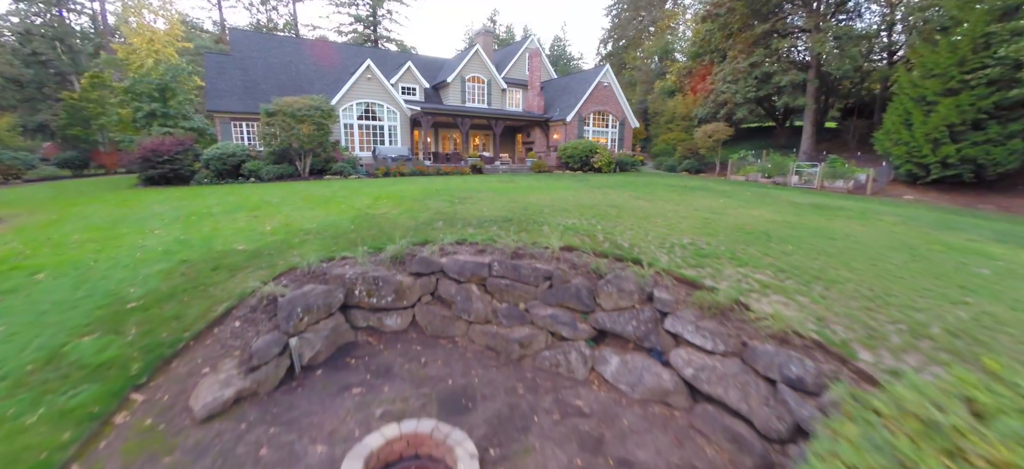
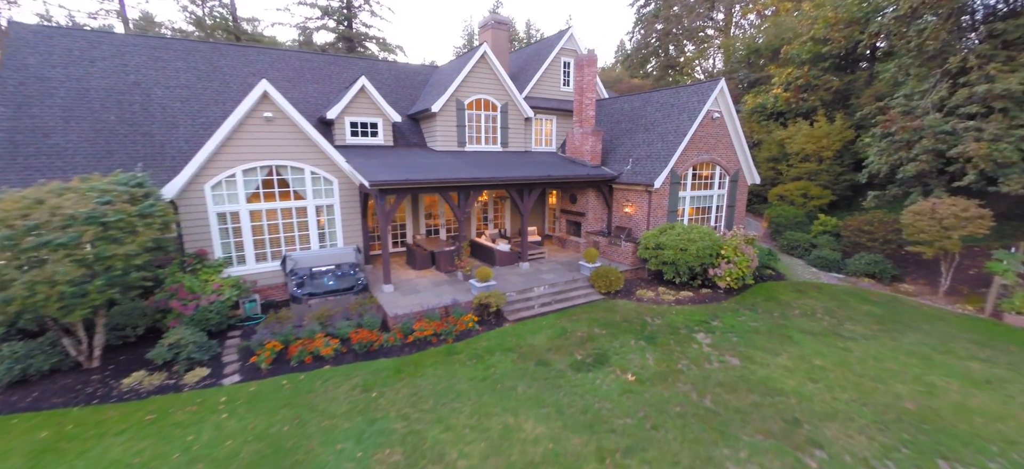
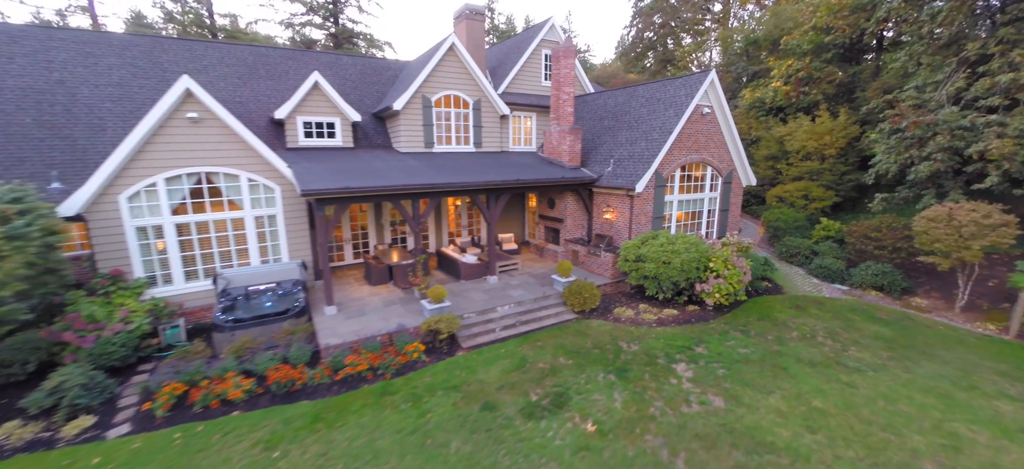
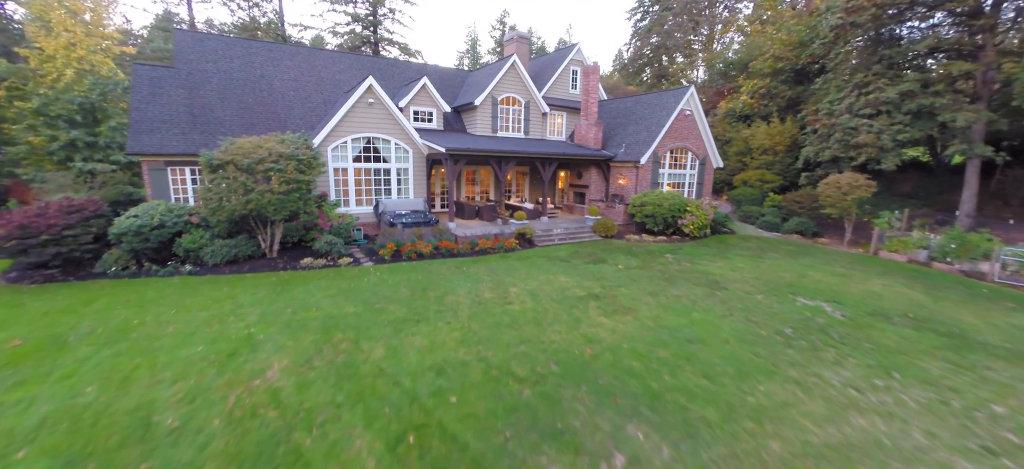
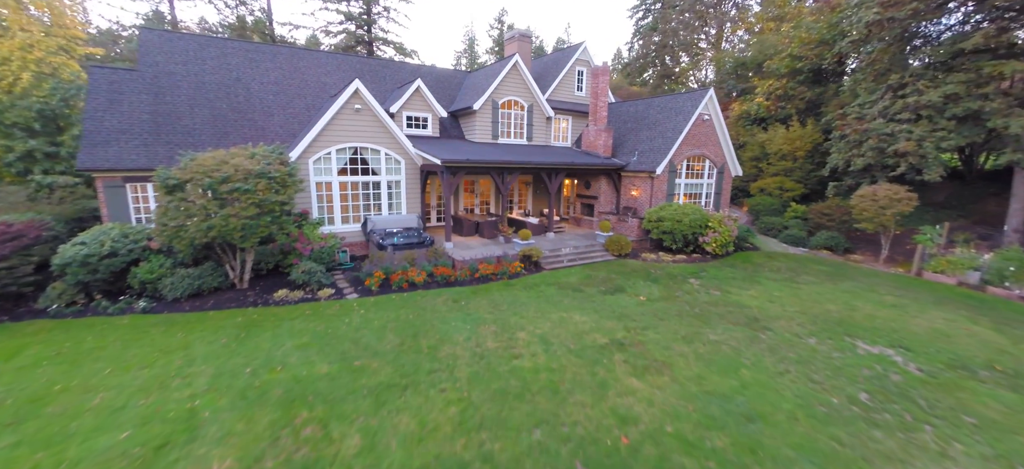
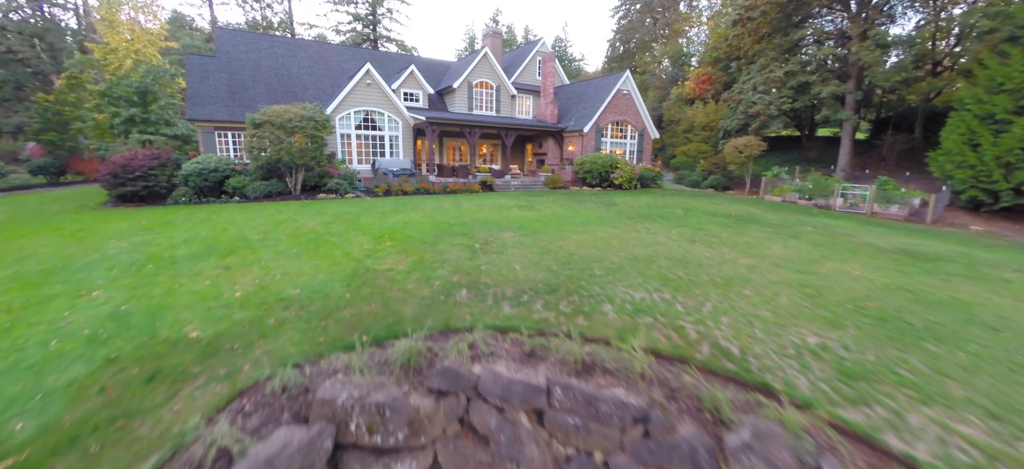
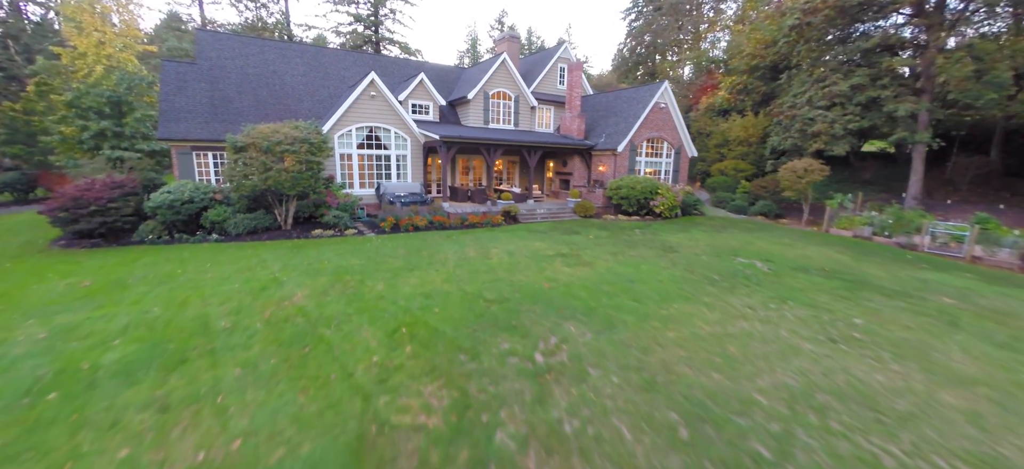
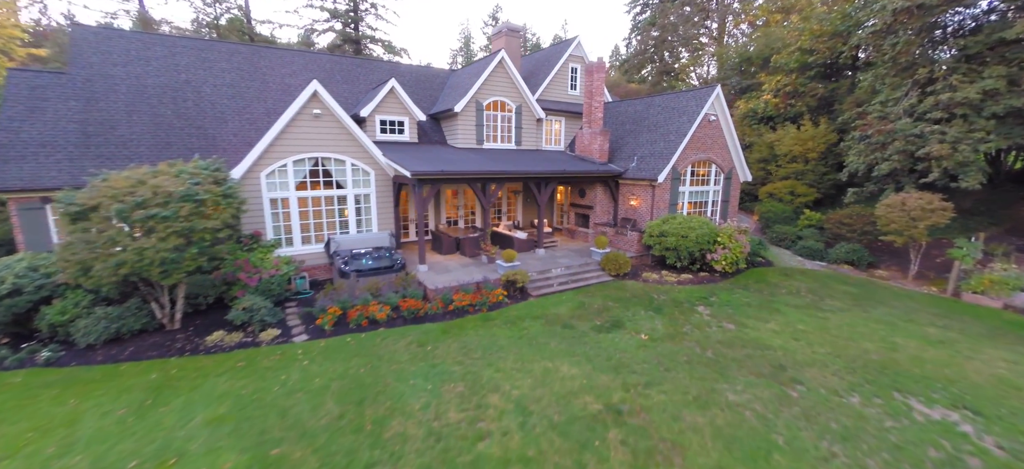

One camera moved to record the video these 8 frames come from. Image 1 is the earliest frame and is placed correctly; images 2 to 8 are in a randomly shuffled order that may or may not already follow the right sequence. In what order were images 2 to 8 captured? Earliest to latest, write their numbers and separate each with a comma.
6, 7, 4, 5, 8, 2, 3
